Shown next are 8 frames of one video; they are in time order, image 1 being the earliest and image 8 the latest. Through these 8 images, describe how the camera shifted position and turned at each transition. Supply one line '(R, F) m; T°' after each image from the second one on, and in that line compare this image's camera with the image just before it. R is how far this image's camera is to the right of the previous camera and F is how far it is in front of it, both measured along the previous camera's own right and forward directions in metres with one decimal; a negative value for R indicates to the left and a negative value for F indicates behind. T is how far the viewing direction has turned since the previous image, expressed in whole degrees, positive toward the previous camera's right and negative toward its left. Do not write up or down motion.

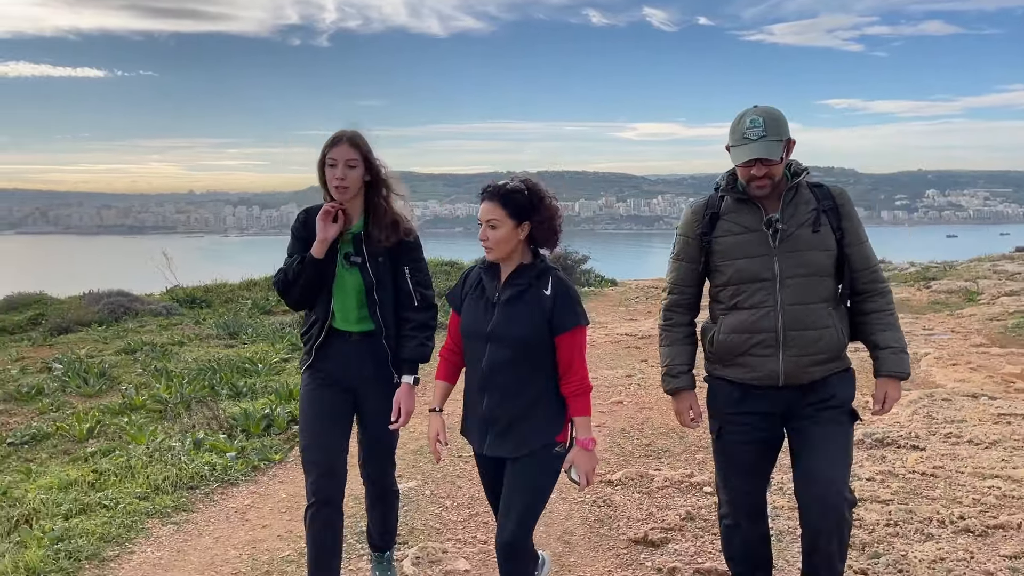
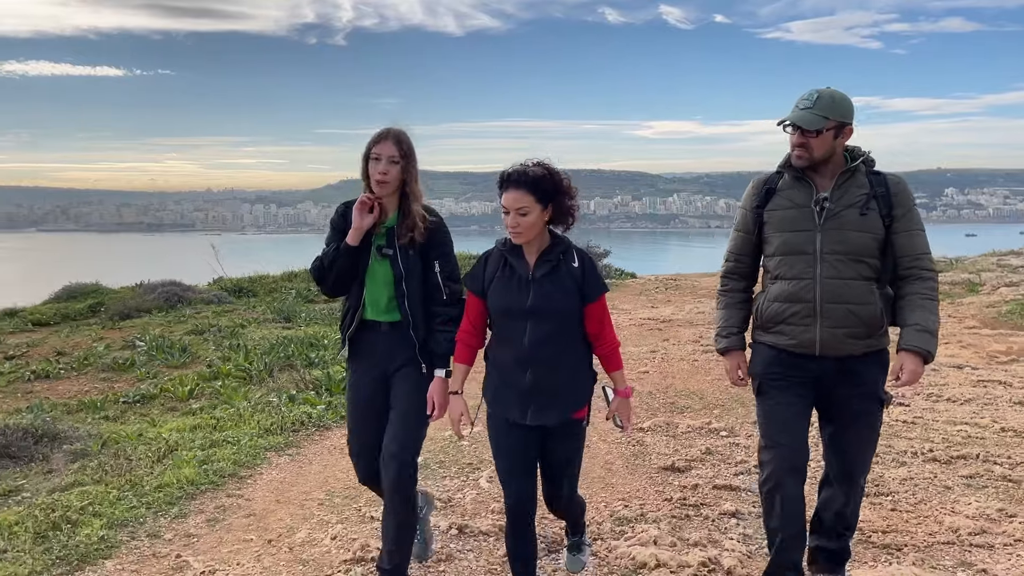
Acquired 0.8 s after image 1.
(-0.1, -0.3) m; -1°
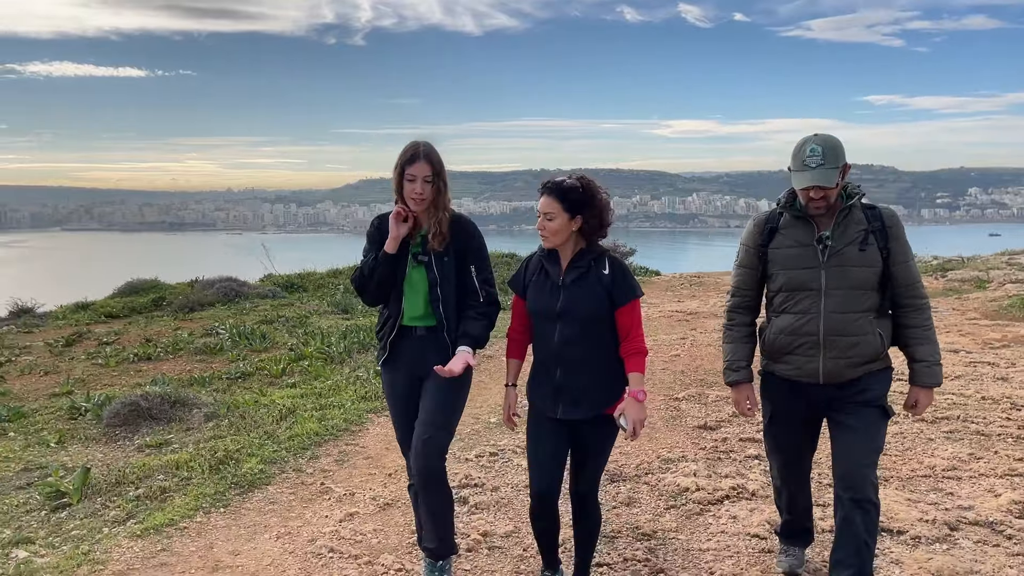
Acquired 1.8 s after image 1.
(-0.1, -0.4) m; -1°
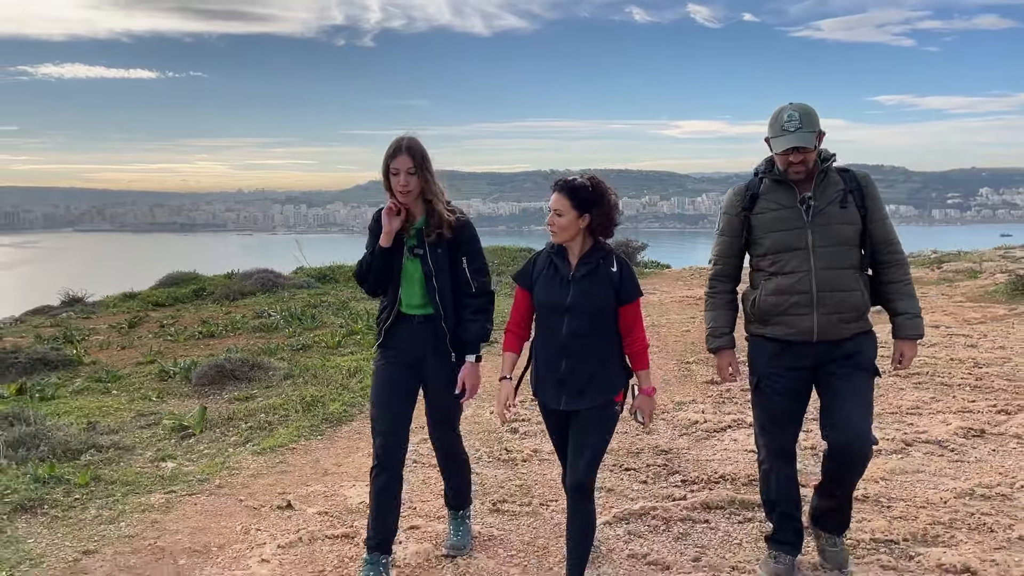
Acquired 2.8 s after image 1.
(-0.1, -0.4) m; -1°
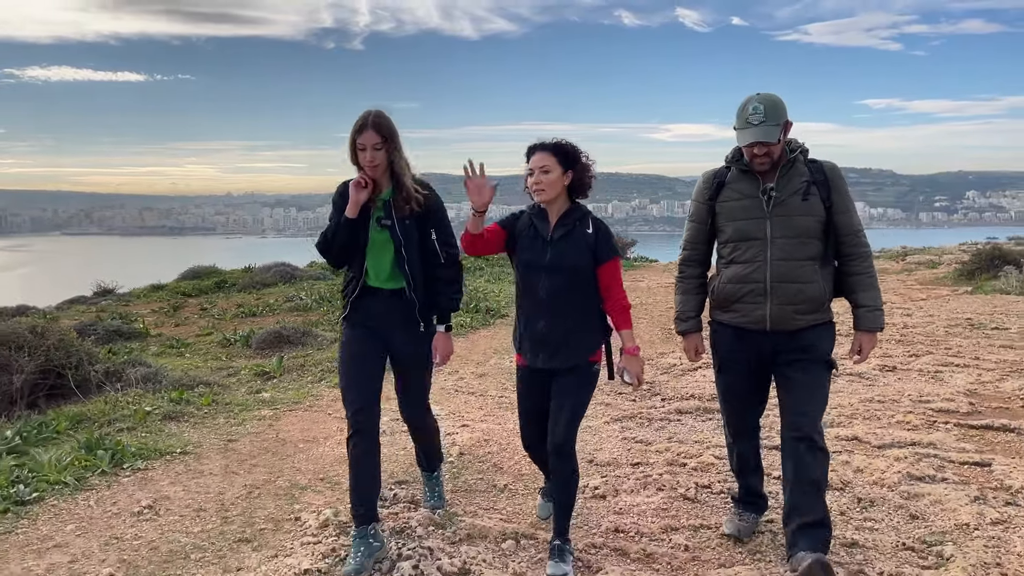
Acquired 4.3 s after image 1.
(-0.1, -0.5) m; +1°
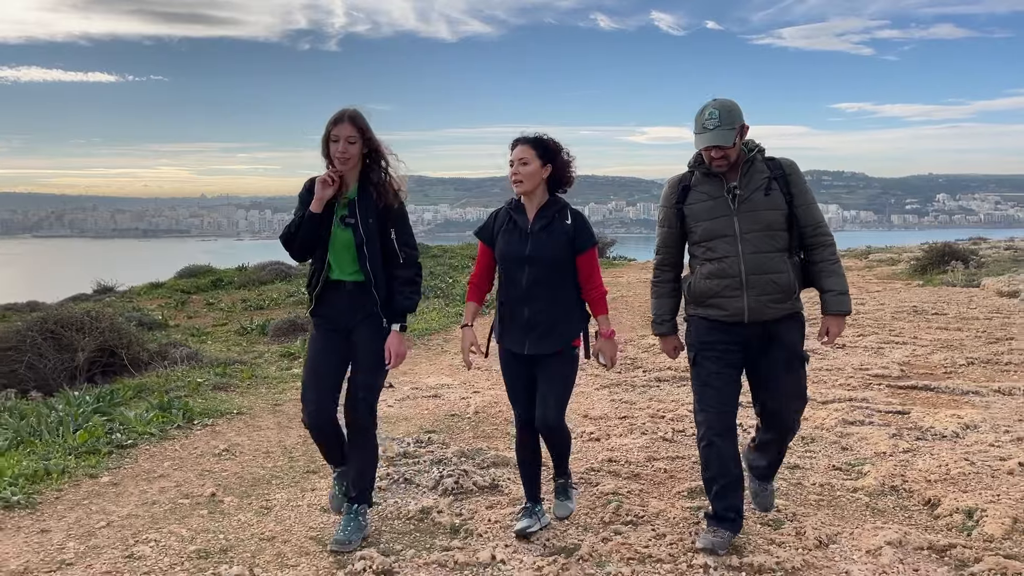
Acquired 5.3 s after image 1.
(-0.1, -0.3) m; +2°
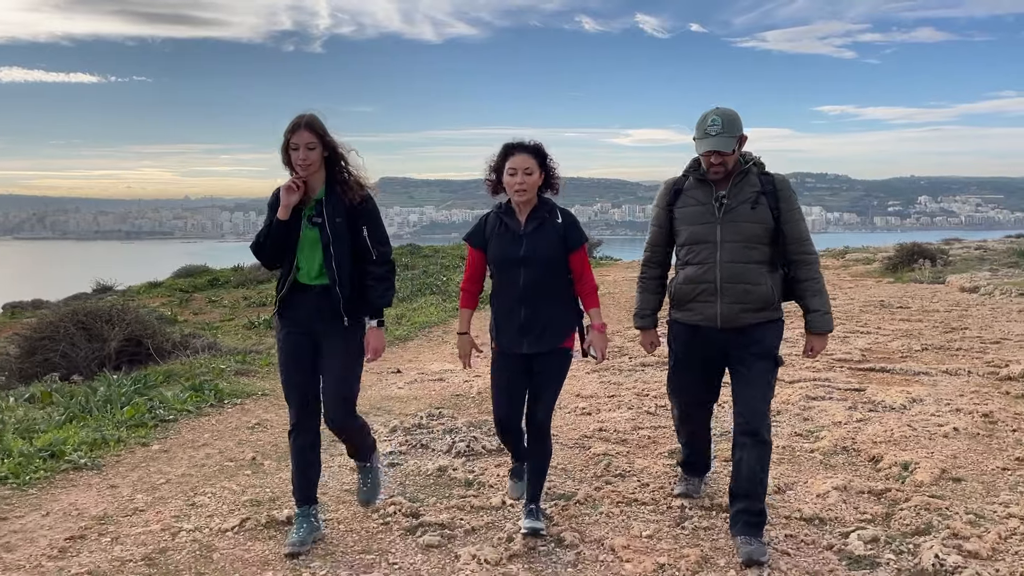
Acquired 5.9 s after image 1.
(0.0, -0.2) m; +1°
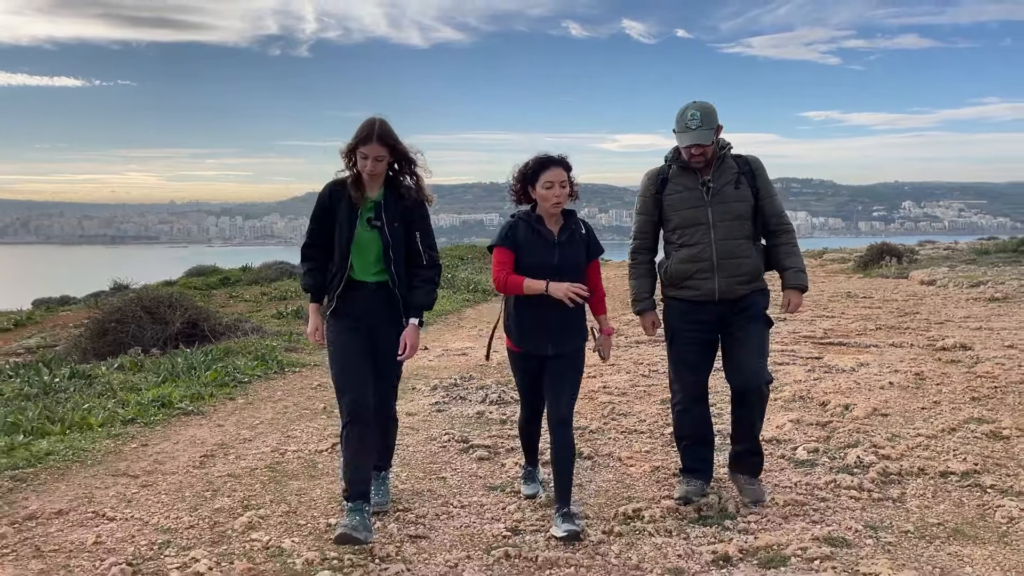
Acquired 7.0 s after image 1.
(-0.1, -0.4) m; +1°
